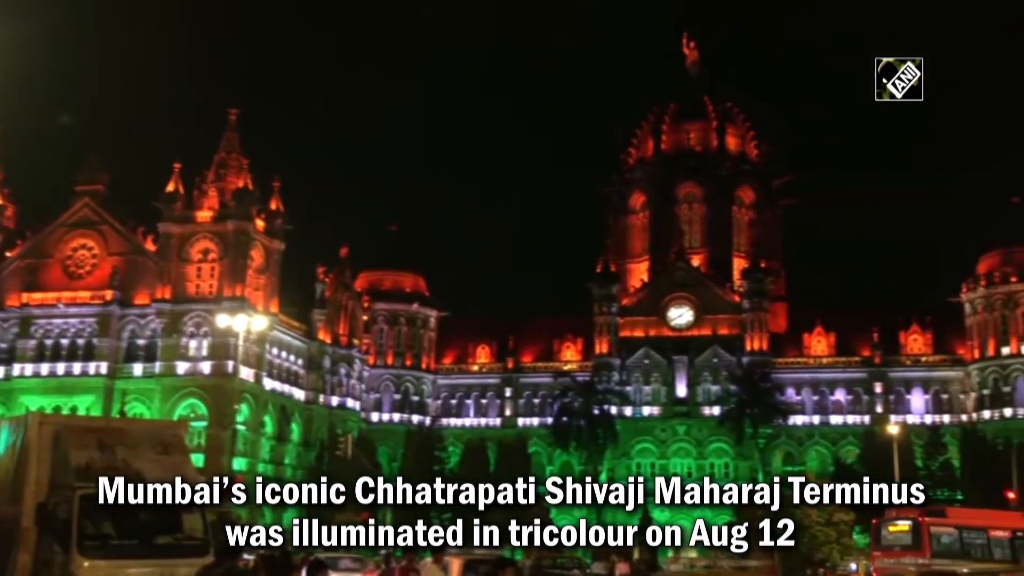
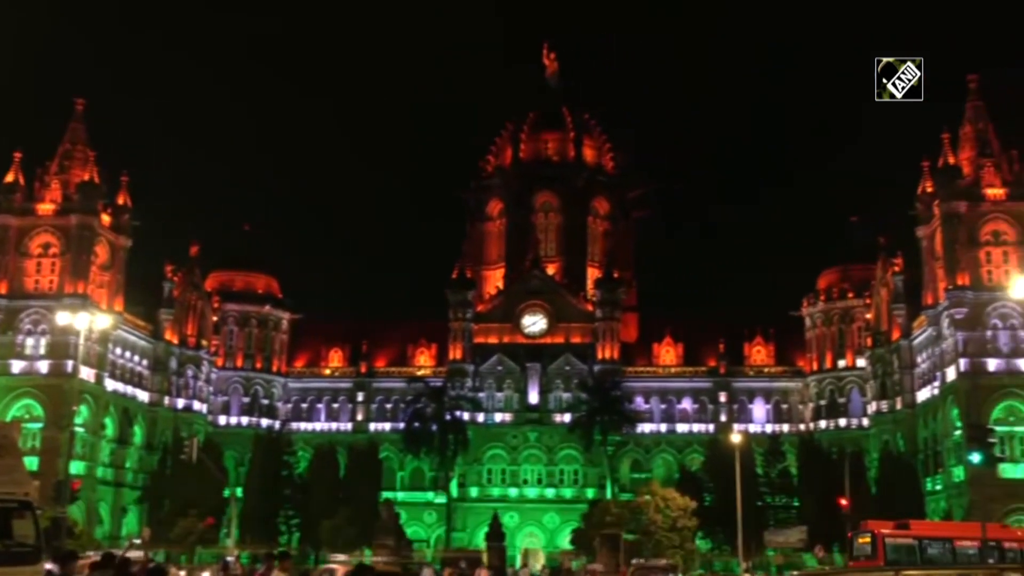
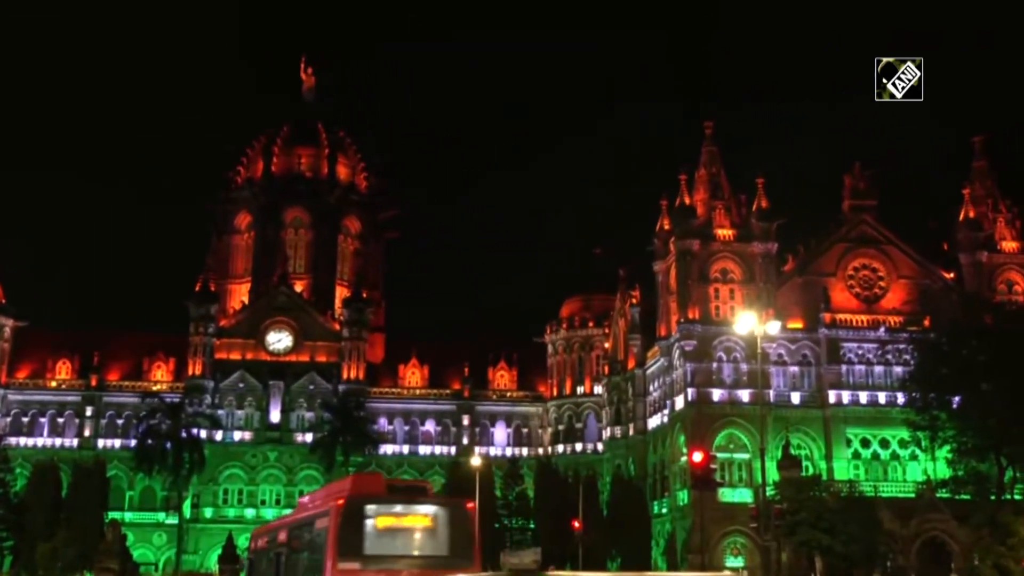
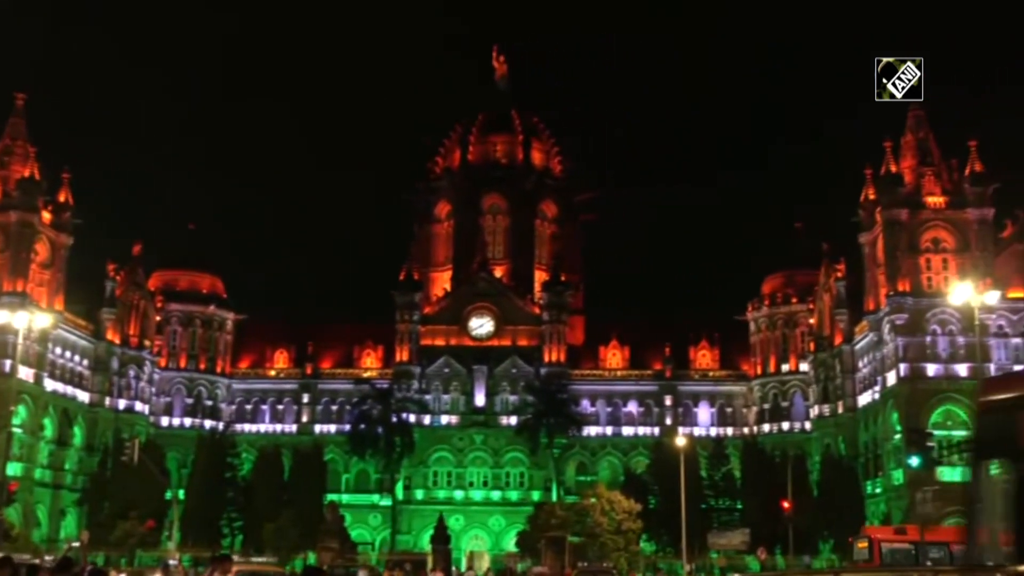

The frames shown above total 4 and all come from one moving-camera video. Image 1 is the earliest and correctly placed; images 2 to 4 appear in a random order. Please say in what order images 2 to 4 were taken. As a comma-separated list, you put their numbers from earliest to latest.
2, 4, 3
